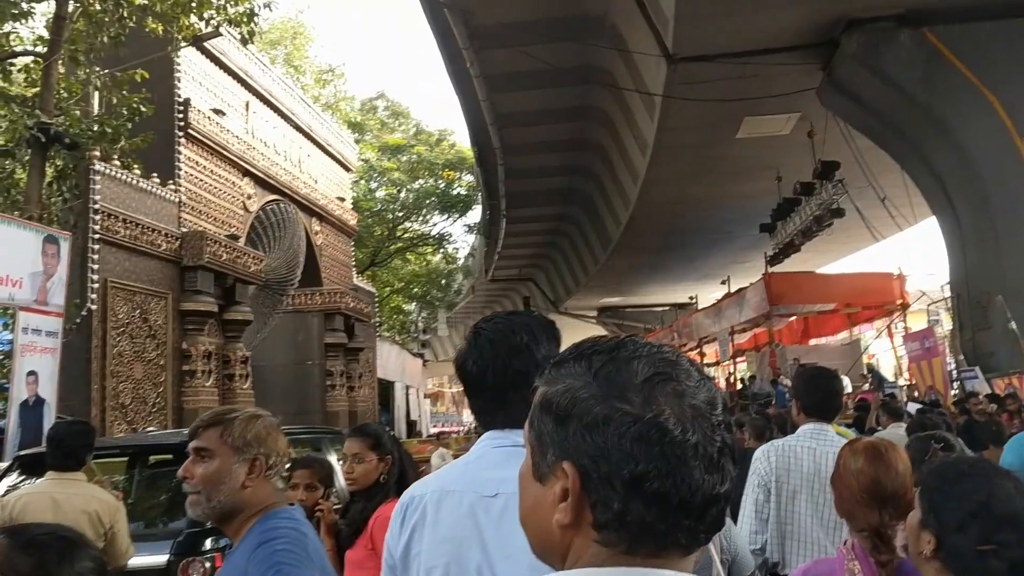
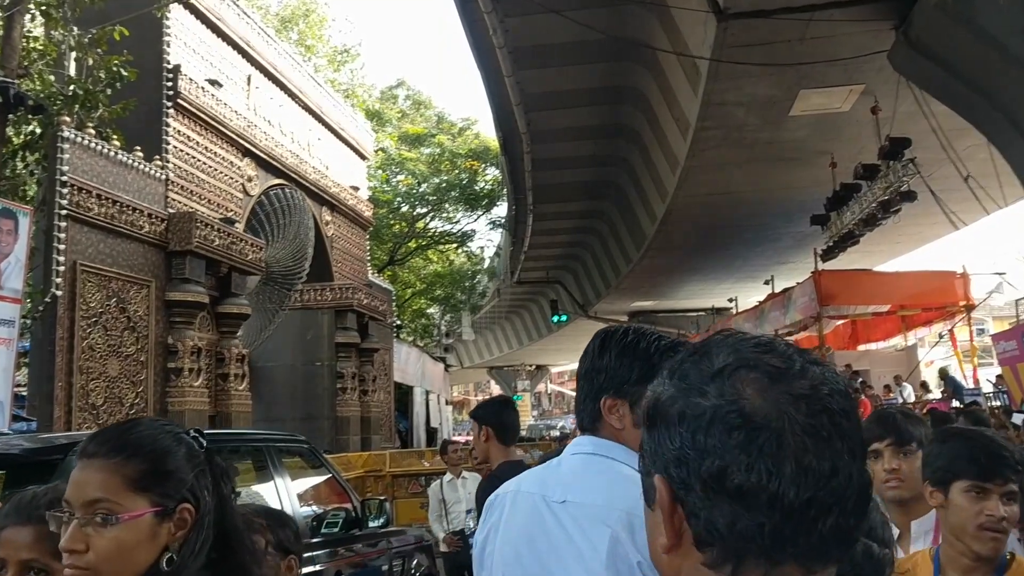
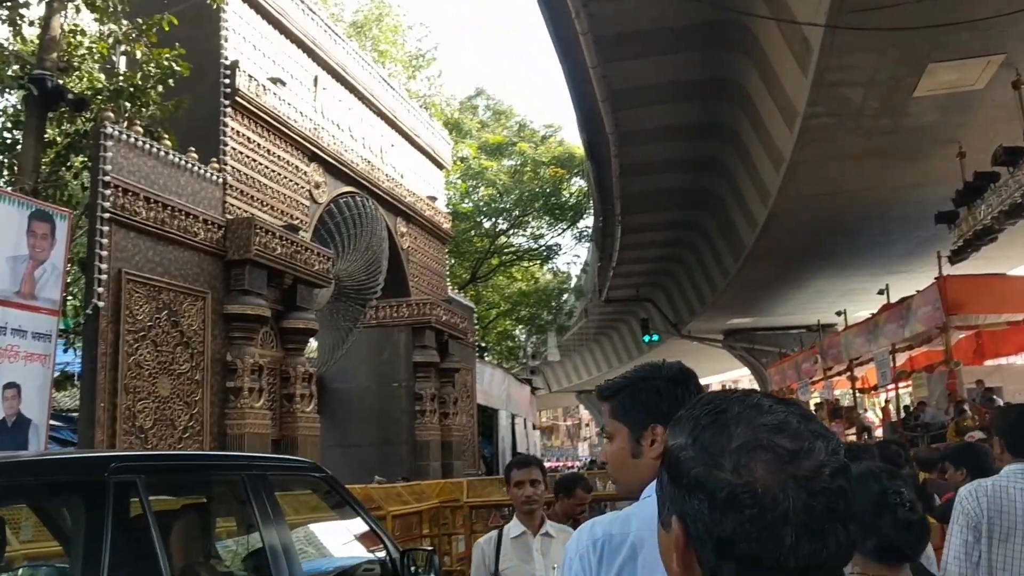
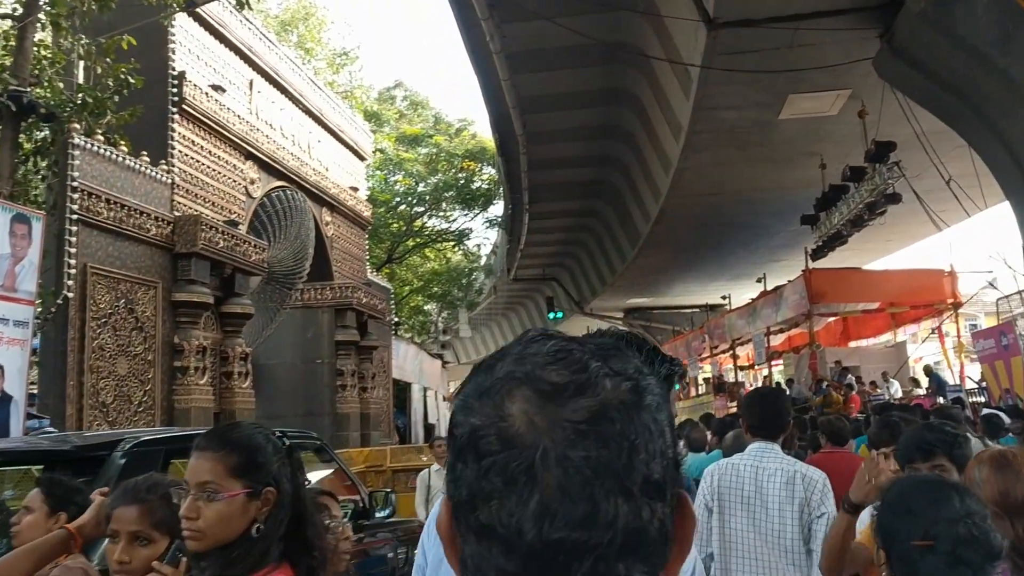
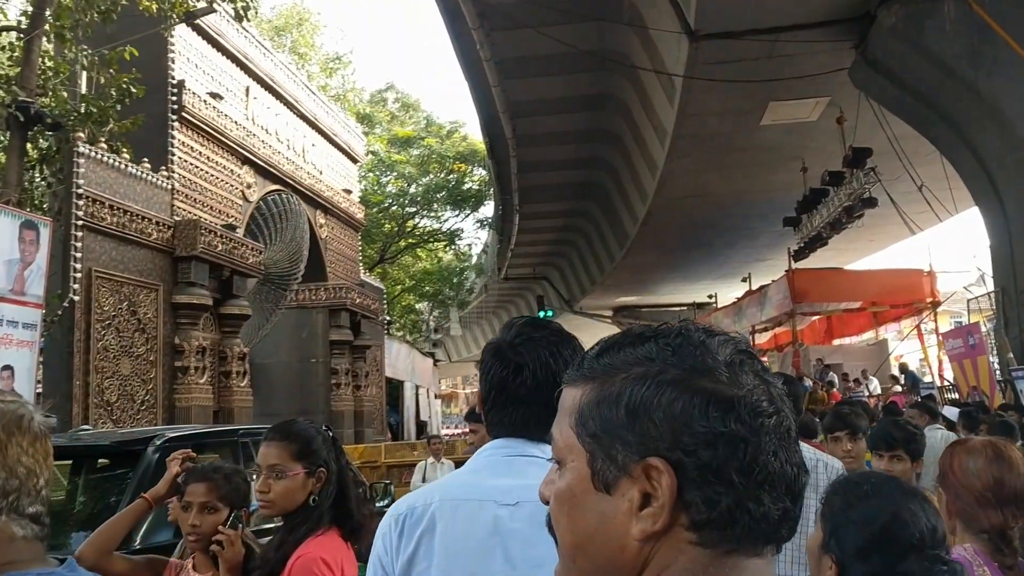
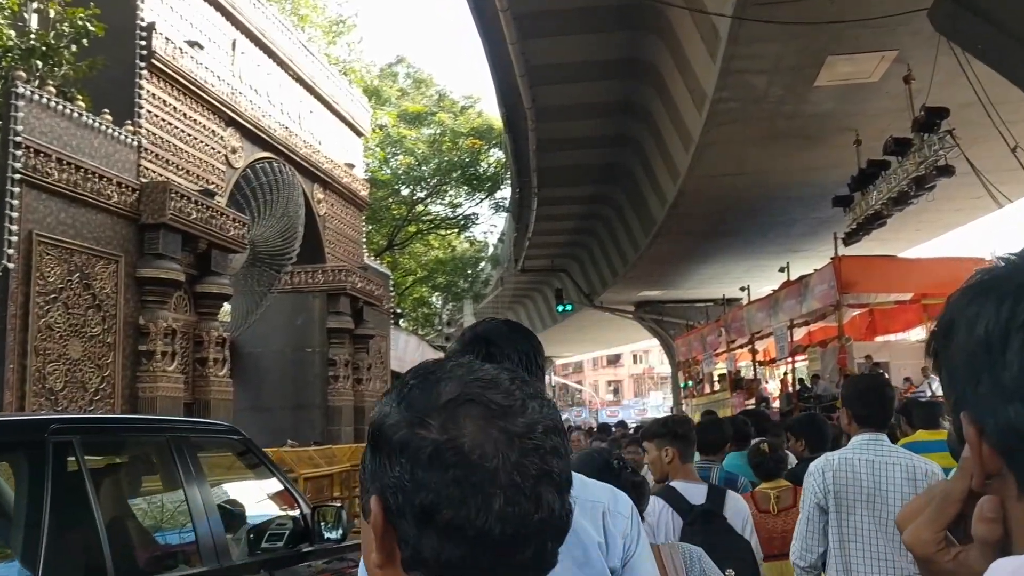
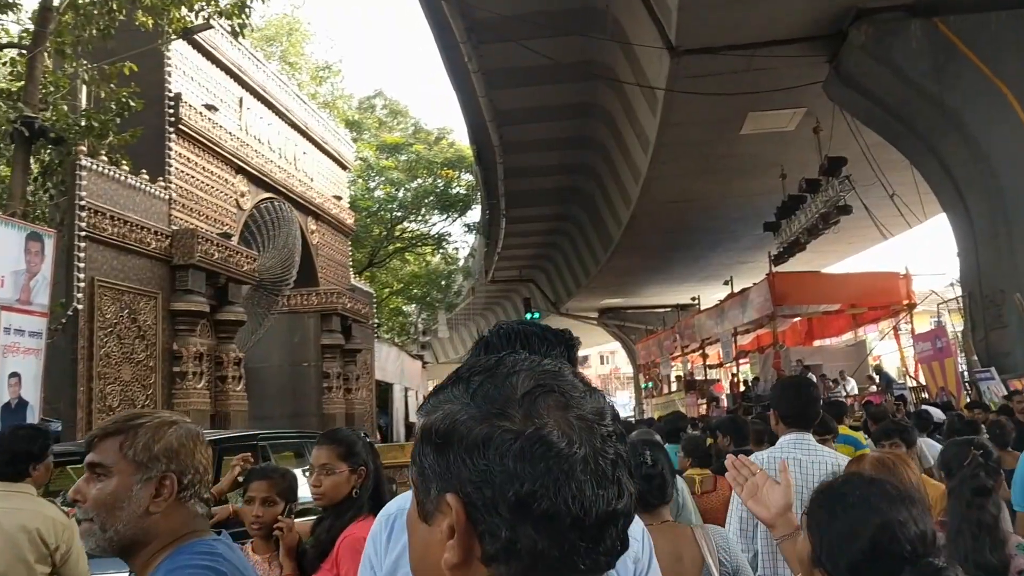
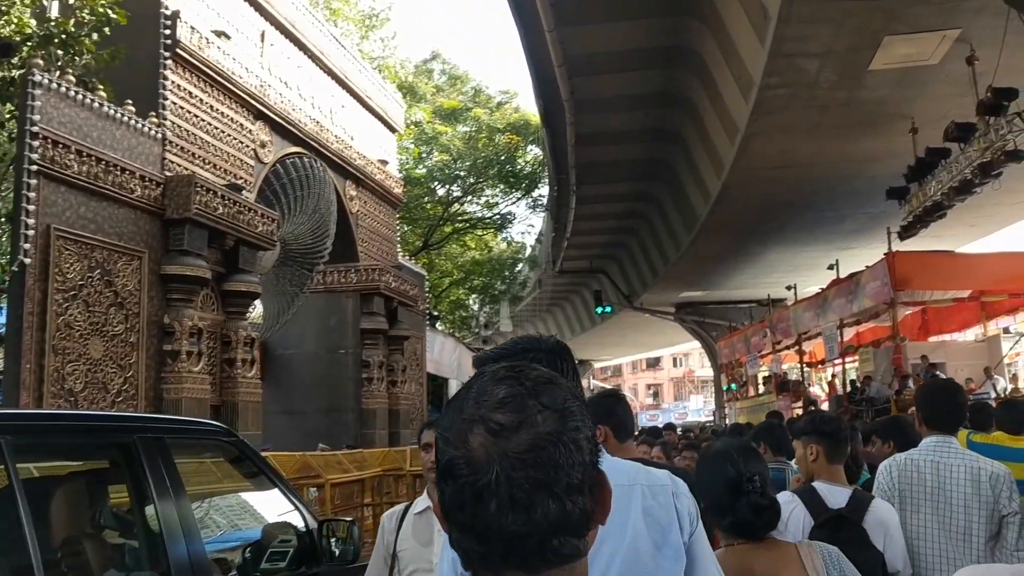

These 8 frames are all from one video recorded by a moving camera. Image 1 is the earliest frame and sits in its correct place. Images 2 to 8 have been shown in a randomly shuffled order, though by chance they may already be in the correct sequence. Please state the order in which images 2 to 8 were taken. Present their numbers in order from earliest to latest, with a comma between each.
7, 5, 4, 2, 6, 3, 8
